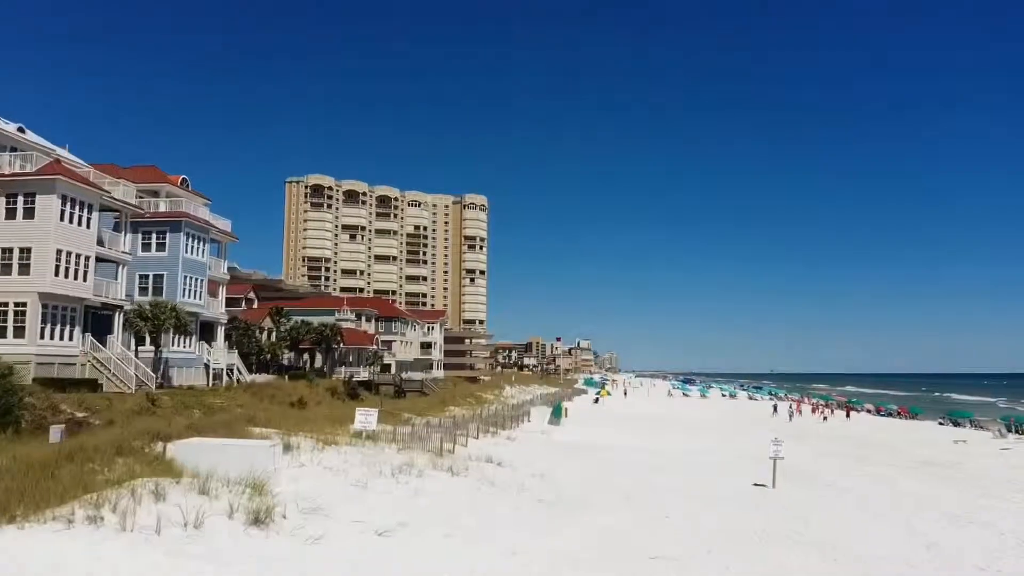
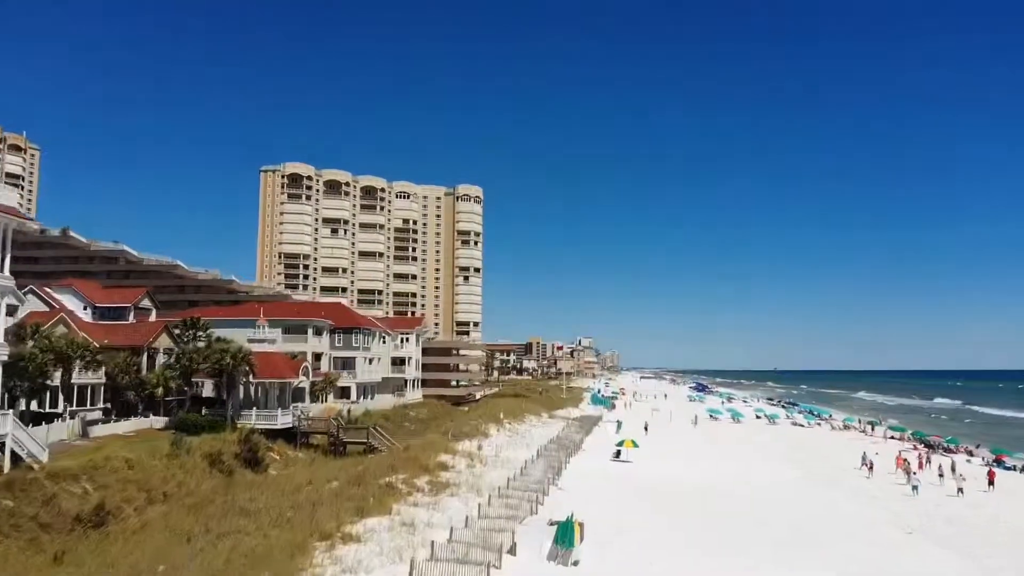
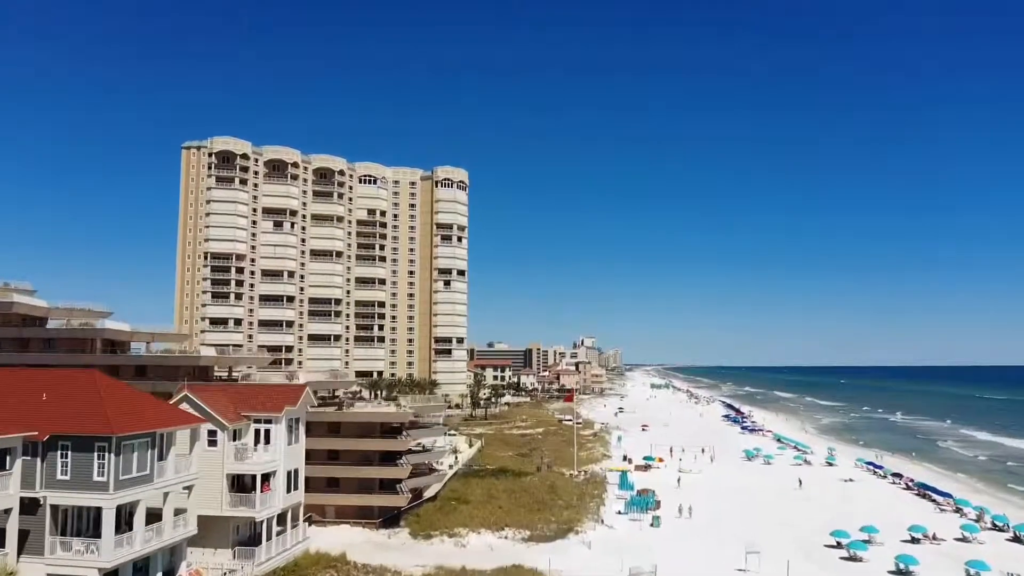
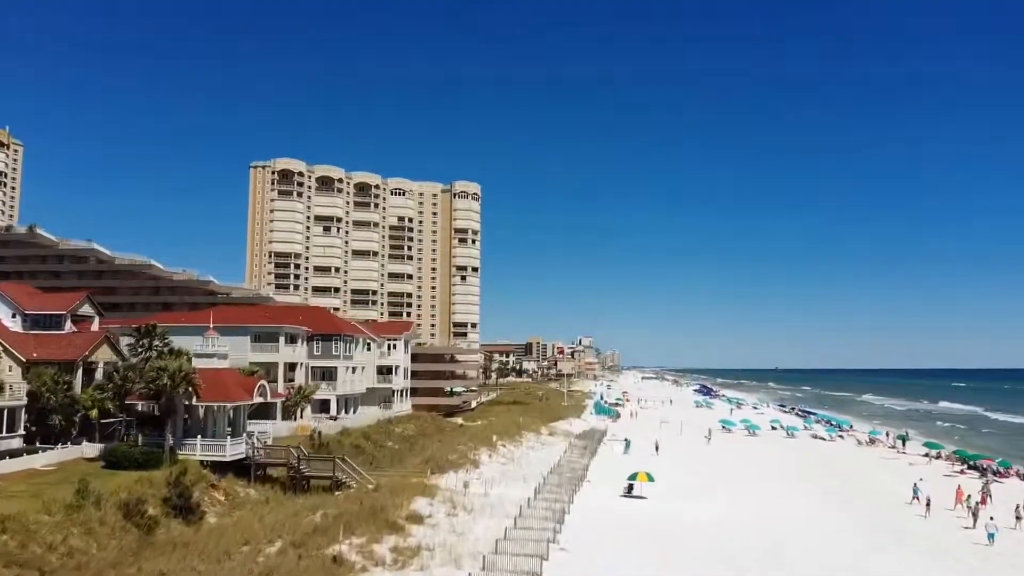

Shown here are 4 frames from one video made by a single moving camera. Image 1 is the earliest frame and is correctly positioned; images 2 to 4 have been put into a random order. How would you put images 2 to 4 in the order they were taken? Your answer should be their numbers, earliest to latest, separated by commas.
2, 4, 3
